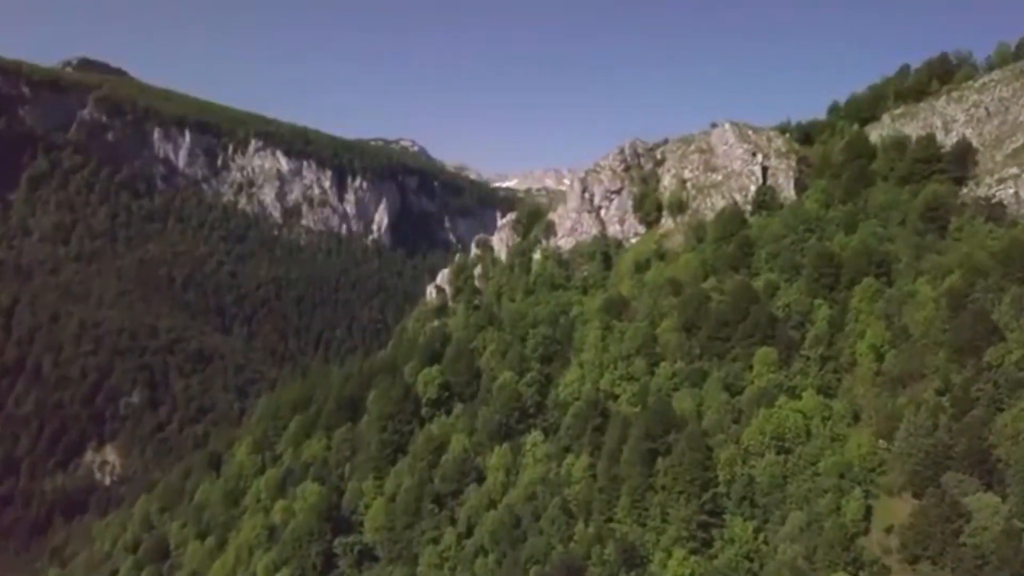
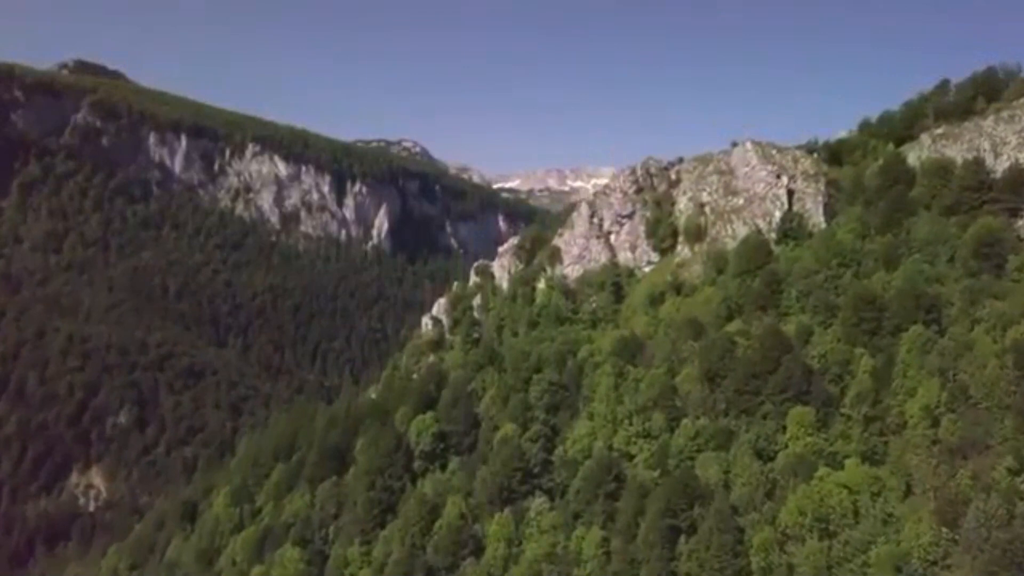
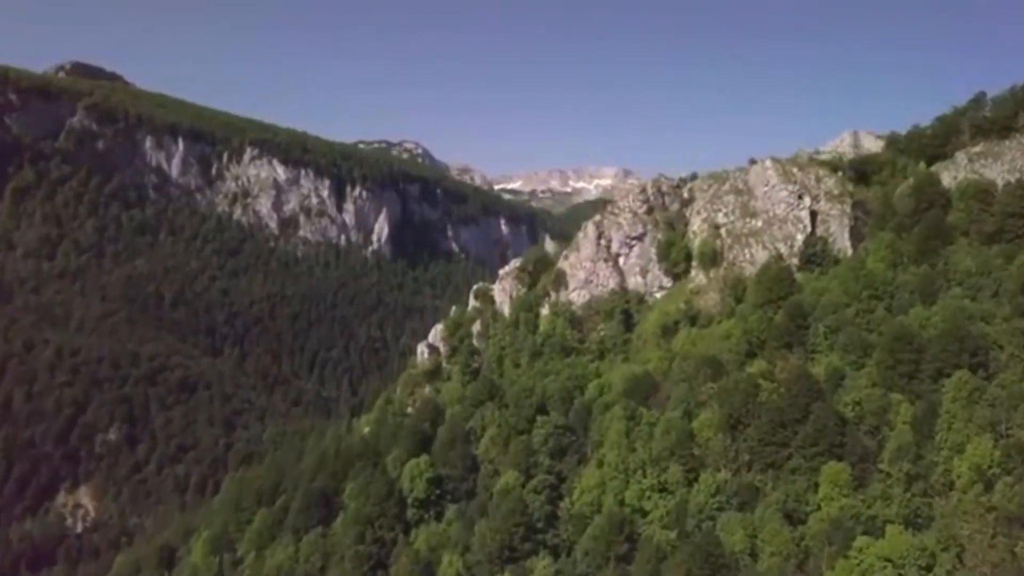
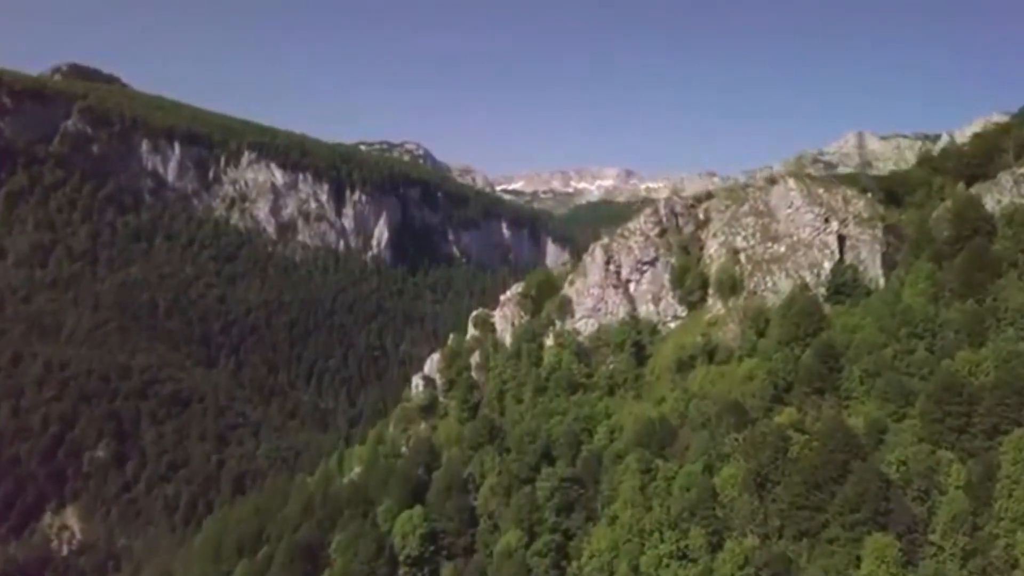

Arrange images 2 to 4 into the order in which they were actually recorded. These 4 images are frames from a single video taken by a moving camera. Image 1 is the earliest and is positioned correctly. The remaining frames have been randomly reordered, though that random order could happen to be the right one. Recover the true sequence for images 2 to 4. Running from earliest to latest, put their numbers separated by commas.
2, 3, 4
